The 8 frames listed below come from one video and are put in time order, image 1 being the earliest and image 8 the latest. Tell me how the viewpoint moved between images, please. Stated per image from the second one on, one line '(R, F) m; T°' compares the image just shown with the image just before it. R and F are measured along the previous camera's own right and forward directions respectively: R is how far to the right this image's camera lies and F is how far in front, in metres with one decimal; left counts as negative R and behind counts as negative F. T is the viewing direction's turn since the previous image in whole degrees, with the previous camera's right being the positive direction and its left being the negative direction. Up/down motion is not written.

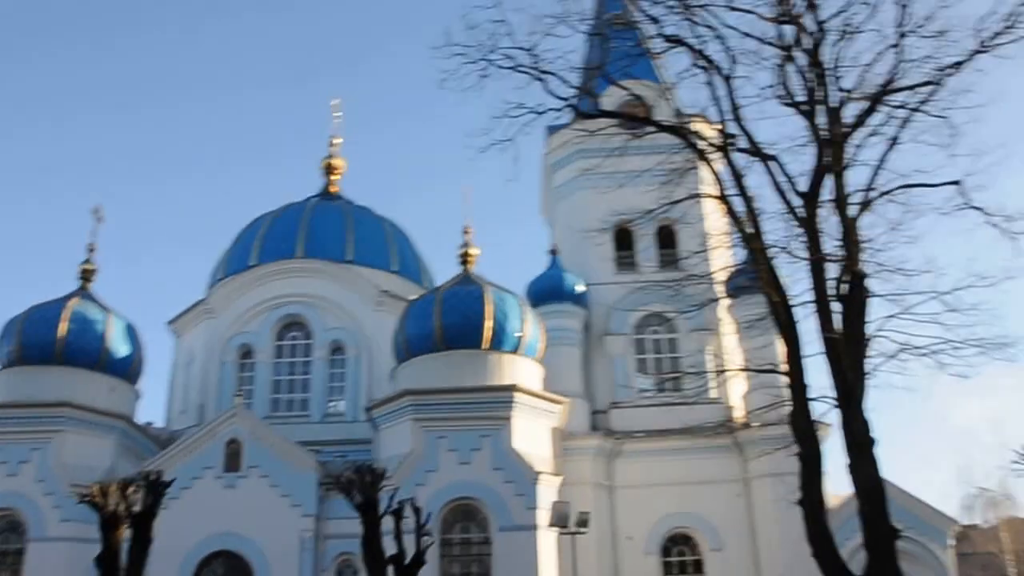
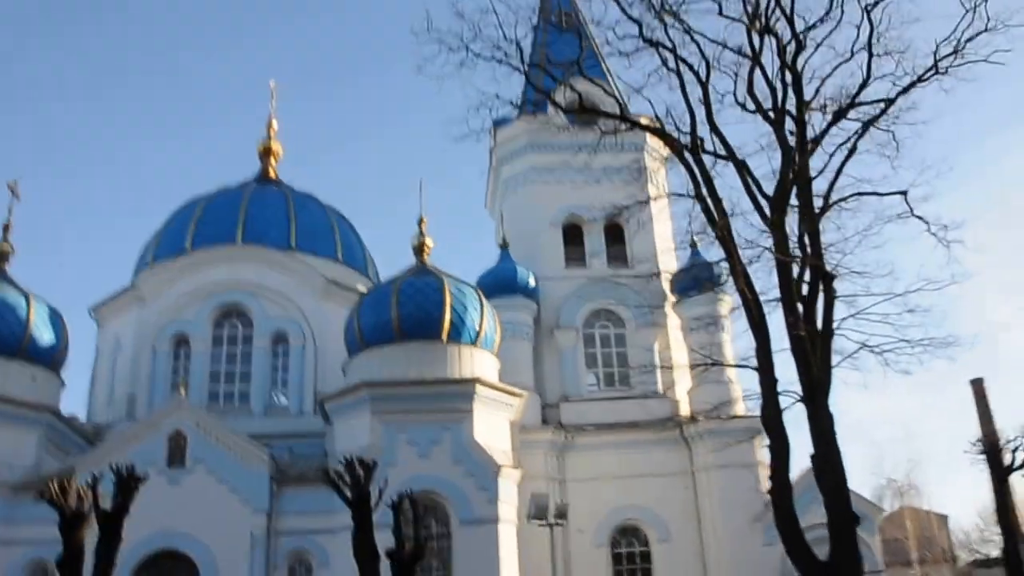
(-1.0, +0.3) m; +6°
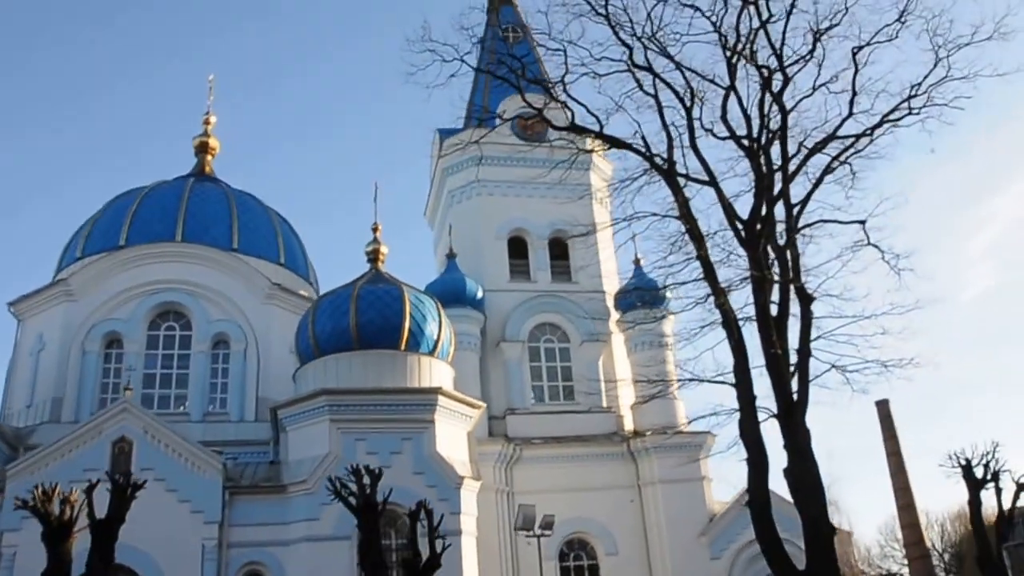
(-1.3, +0.1) m; +7°
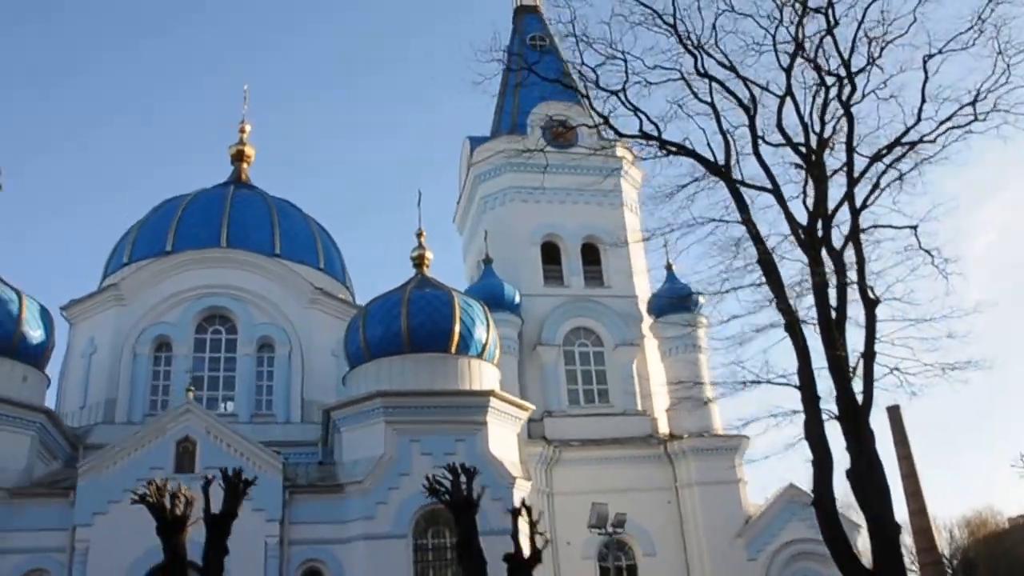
(-1.0, -0.4) m; +1°
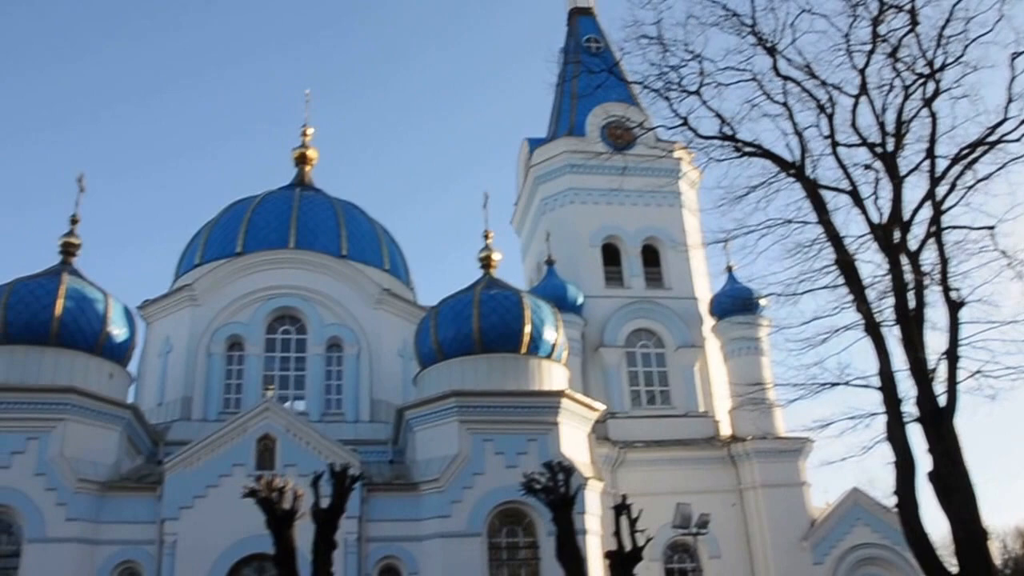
(-0.7, -0.2) m; -2°
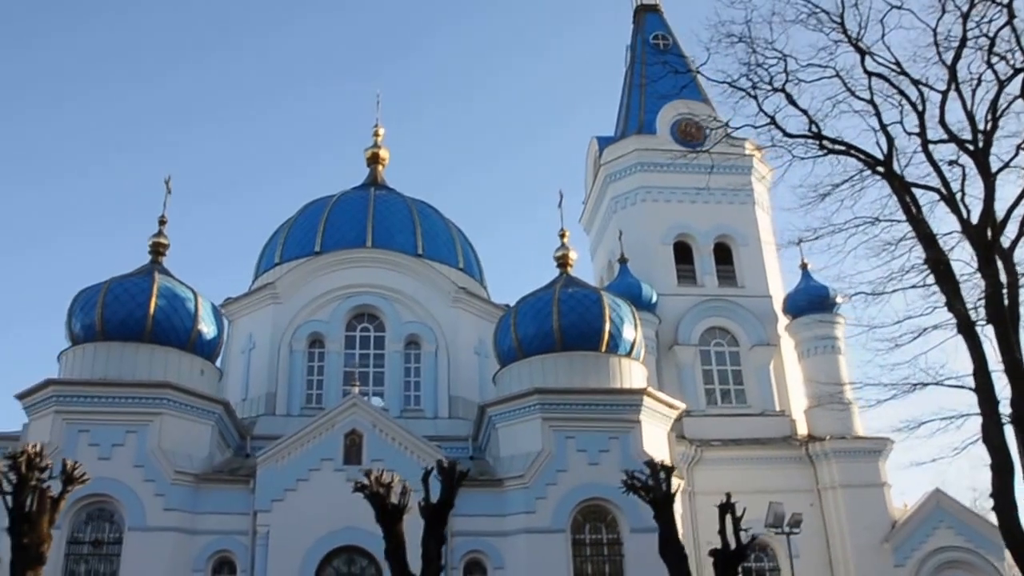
(-0.6, -0.2) m; -3°
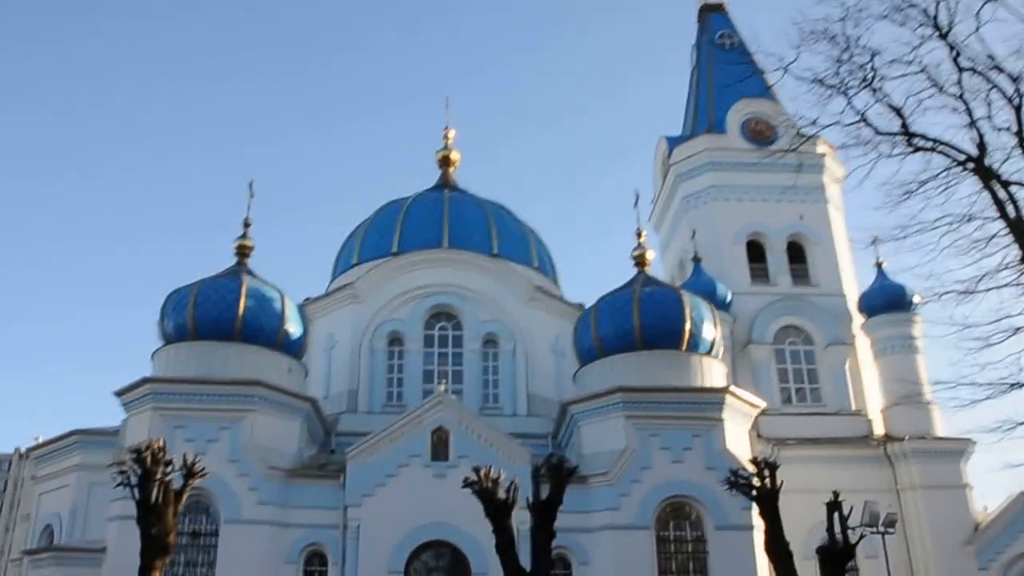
(-0.6, -0.2) m; -3°
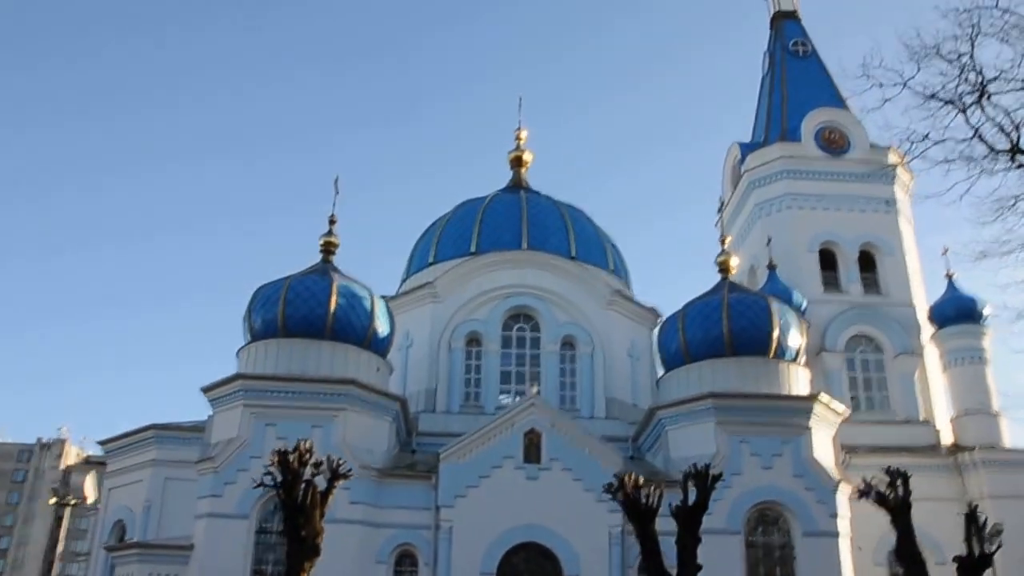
(-1.4, -0.3) m; -1°
